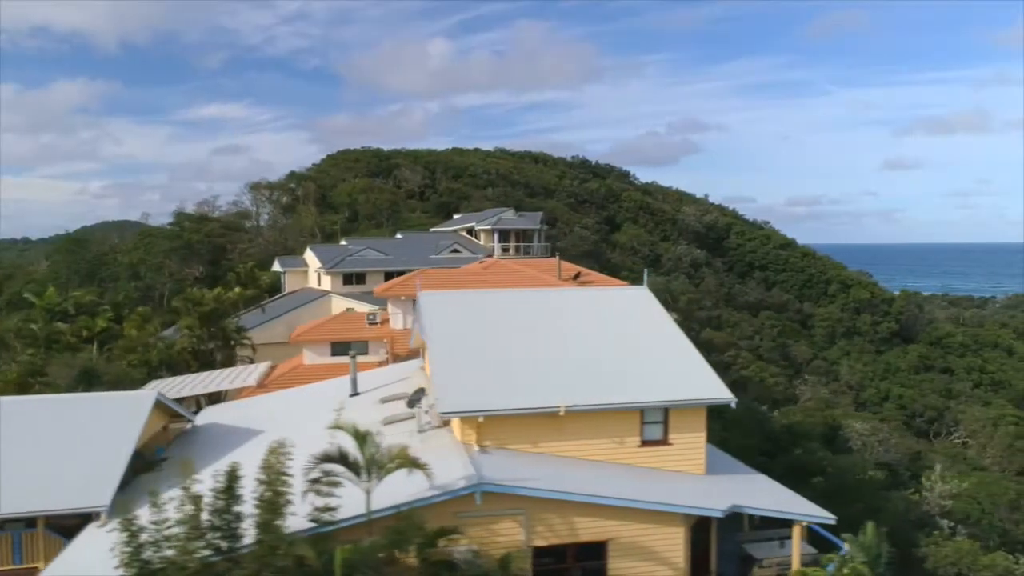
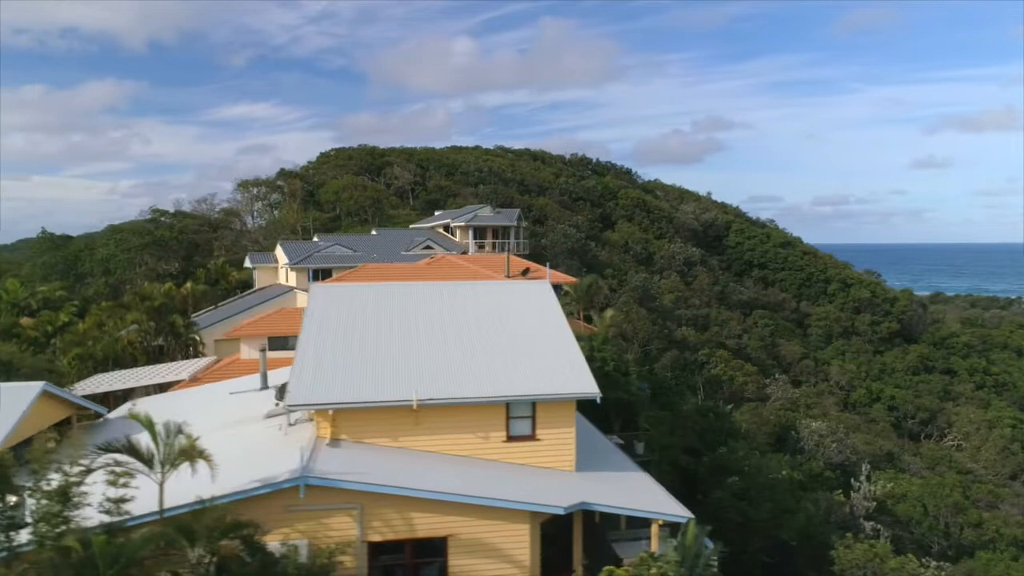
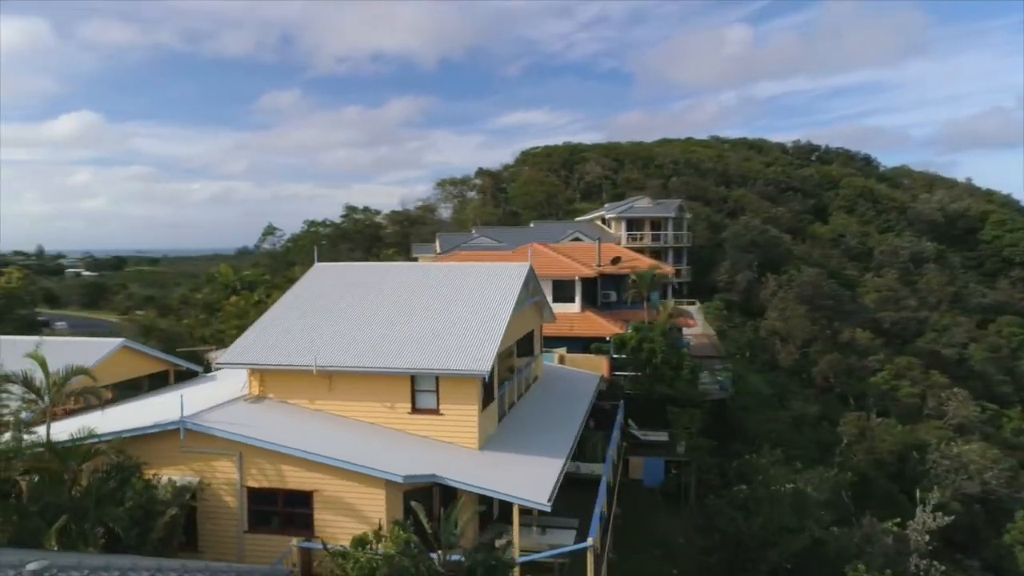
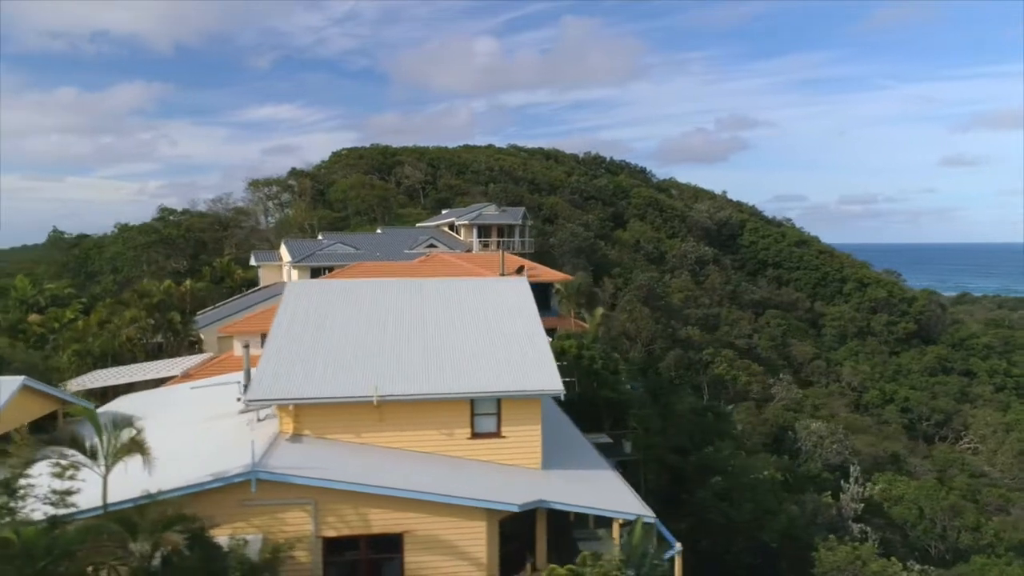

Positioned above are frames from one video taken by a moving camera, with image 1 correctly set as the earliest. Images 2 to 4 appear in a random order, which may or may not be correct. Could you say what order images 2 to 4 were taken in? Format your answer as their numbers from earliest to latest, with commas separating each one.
2, 4, 3
